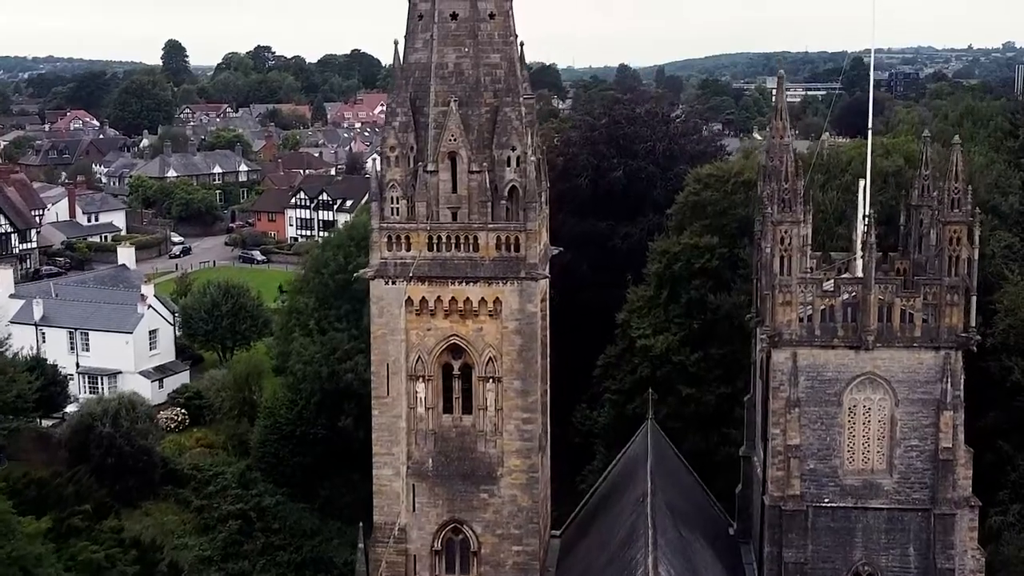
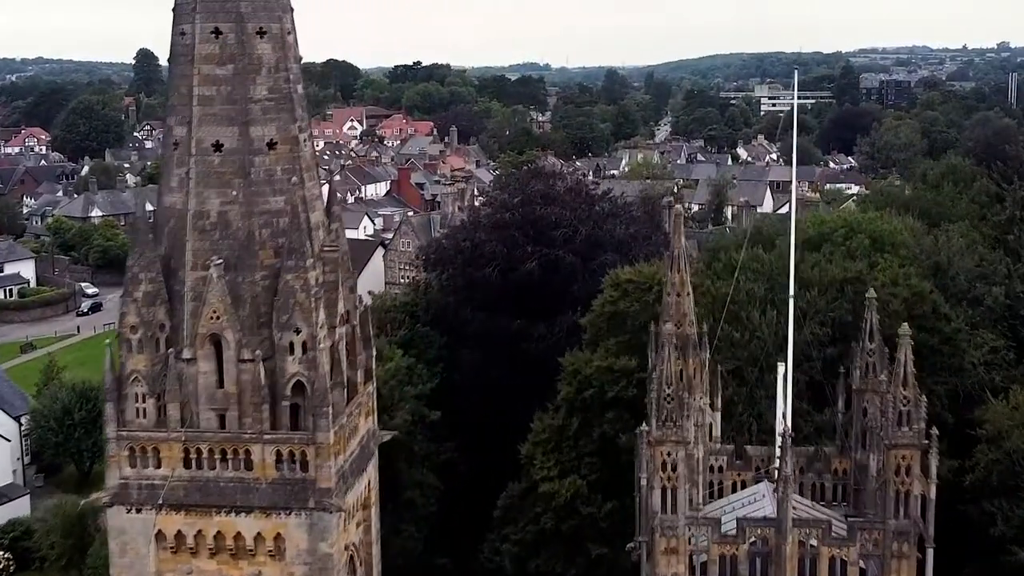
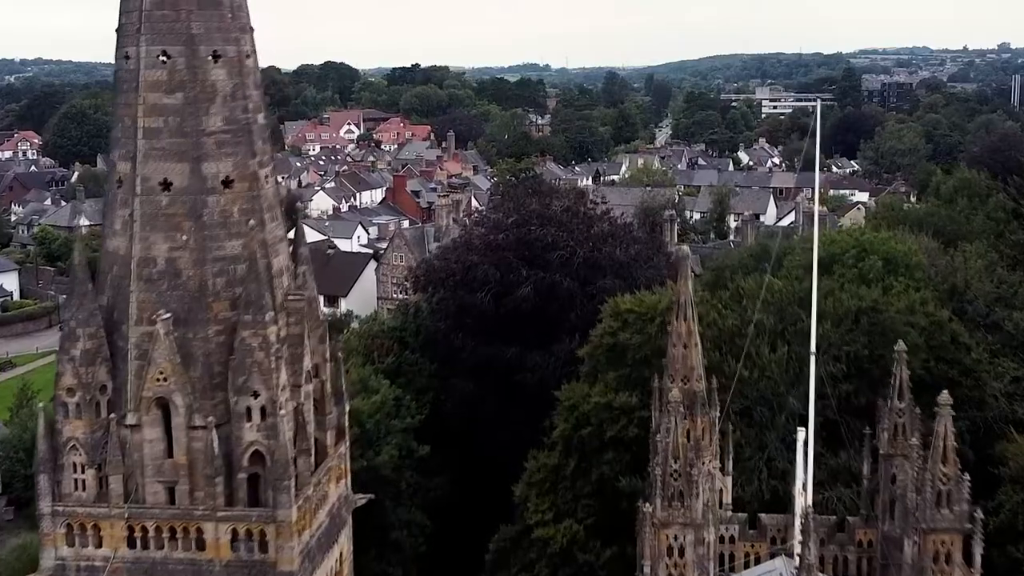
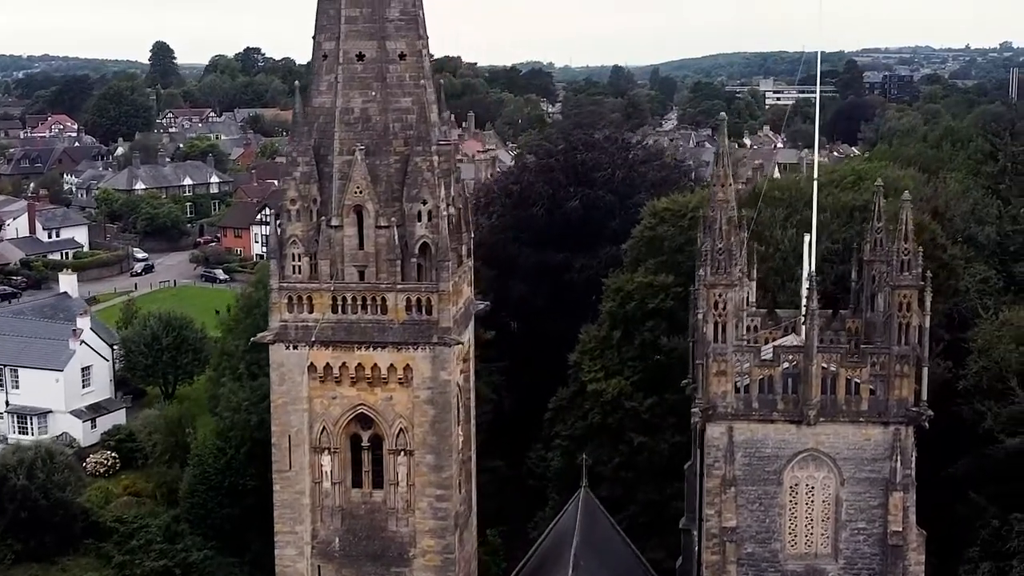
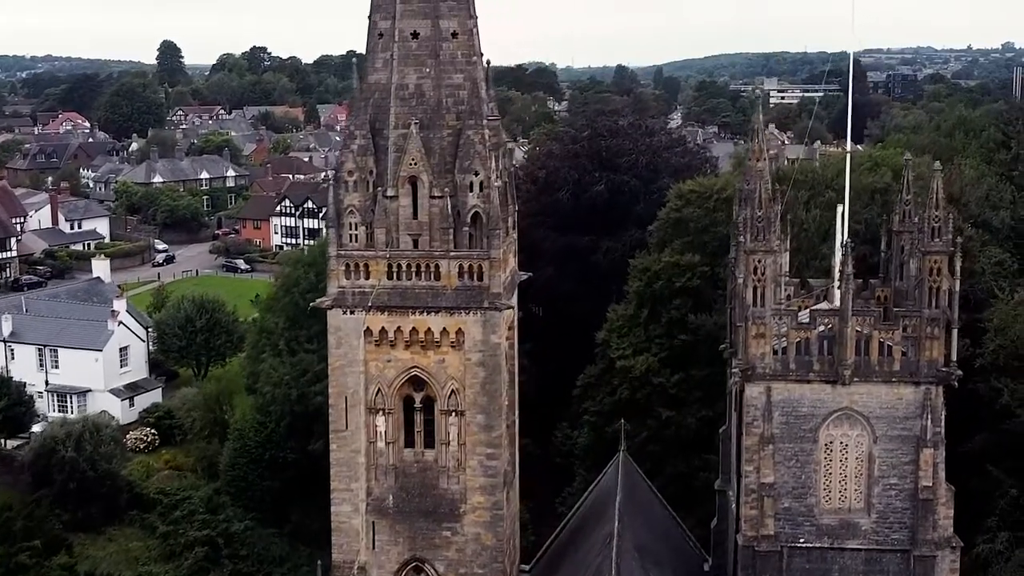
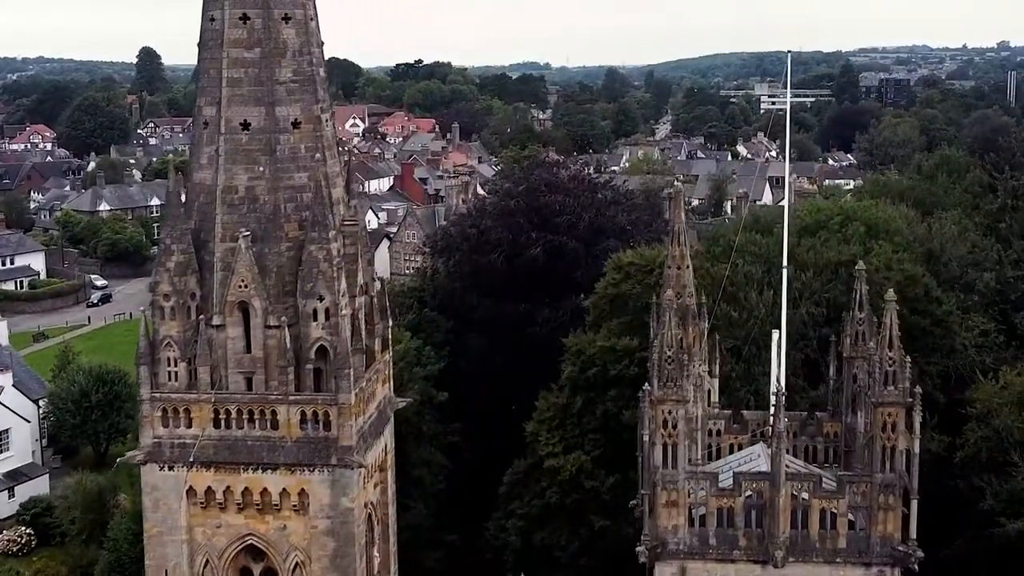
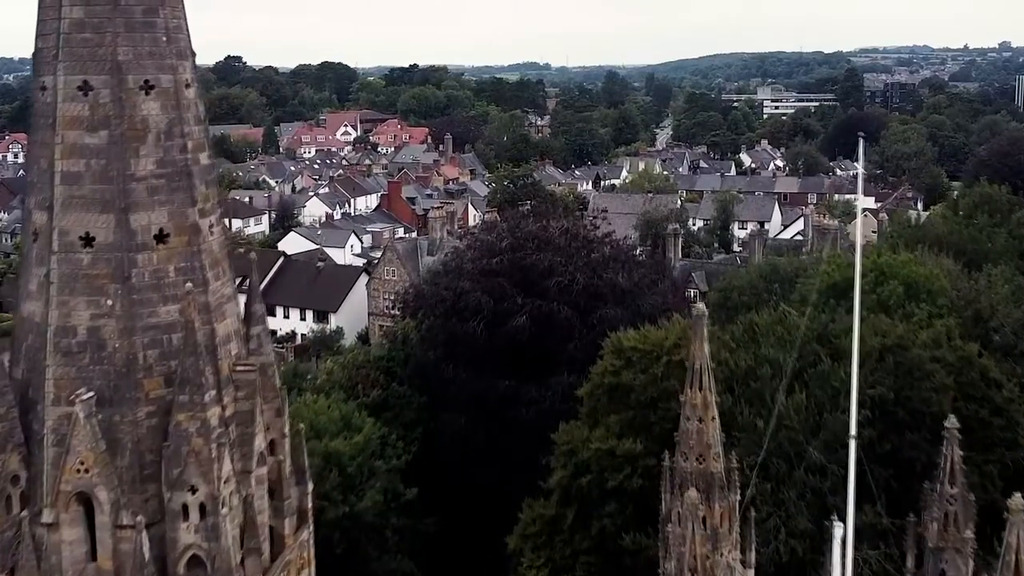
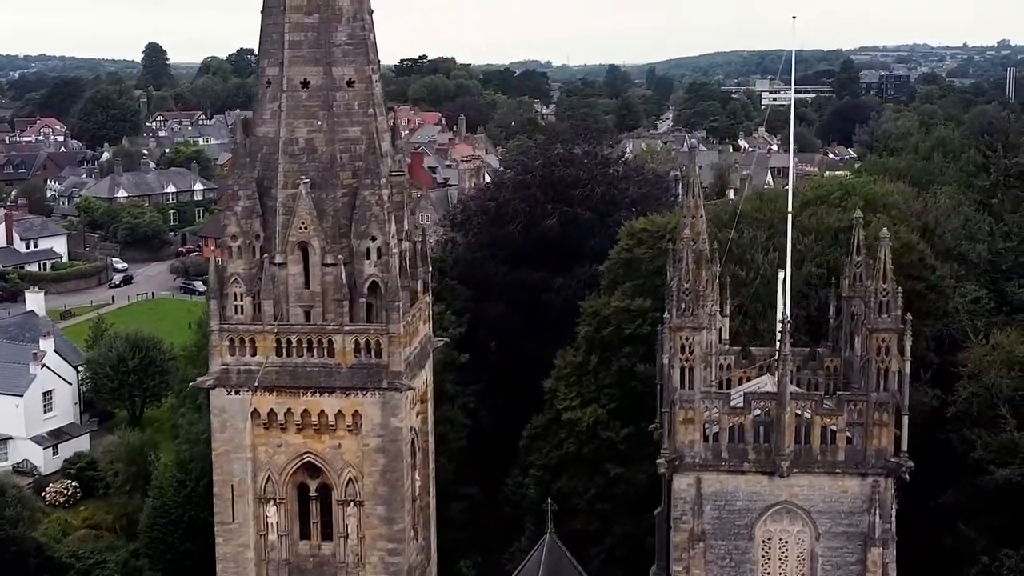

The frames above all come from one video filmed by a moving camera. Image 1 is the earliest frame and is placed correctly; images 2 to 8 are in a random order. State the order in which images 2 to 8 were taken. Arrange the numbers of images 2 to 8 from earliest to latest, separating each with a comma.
5, 4, 8, 6, 2, 3, 7
